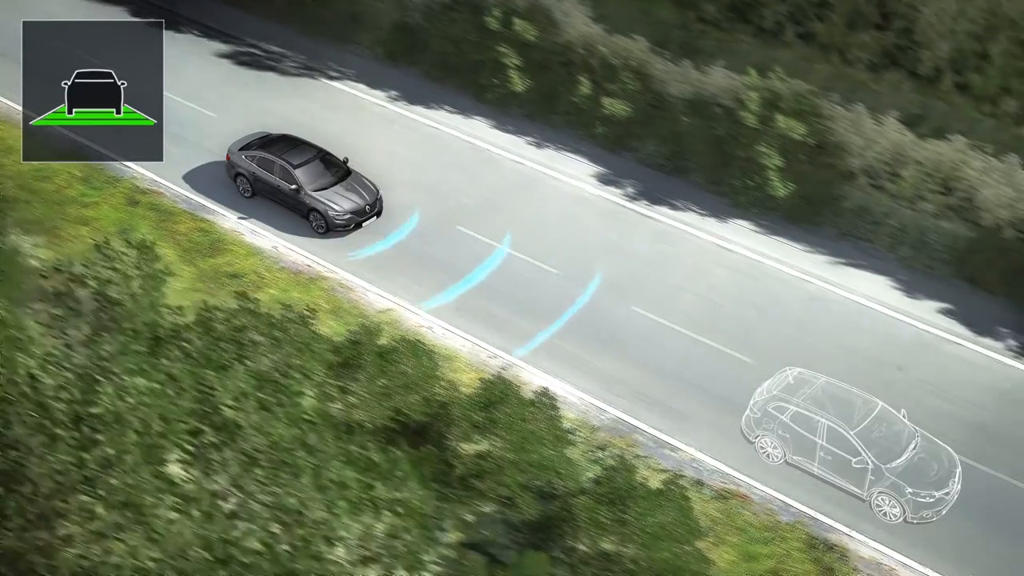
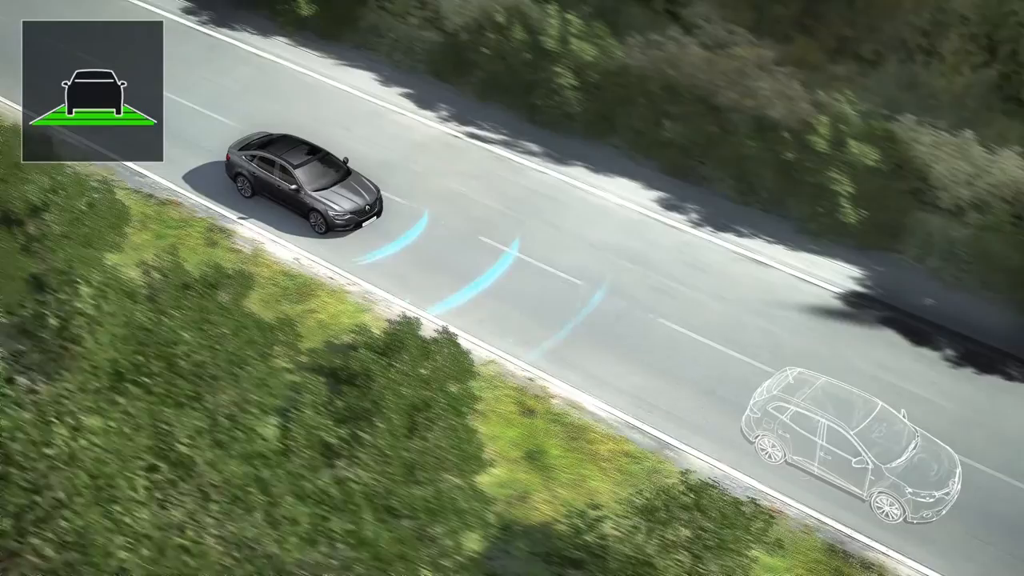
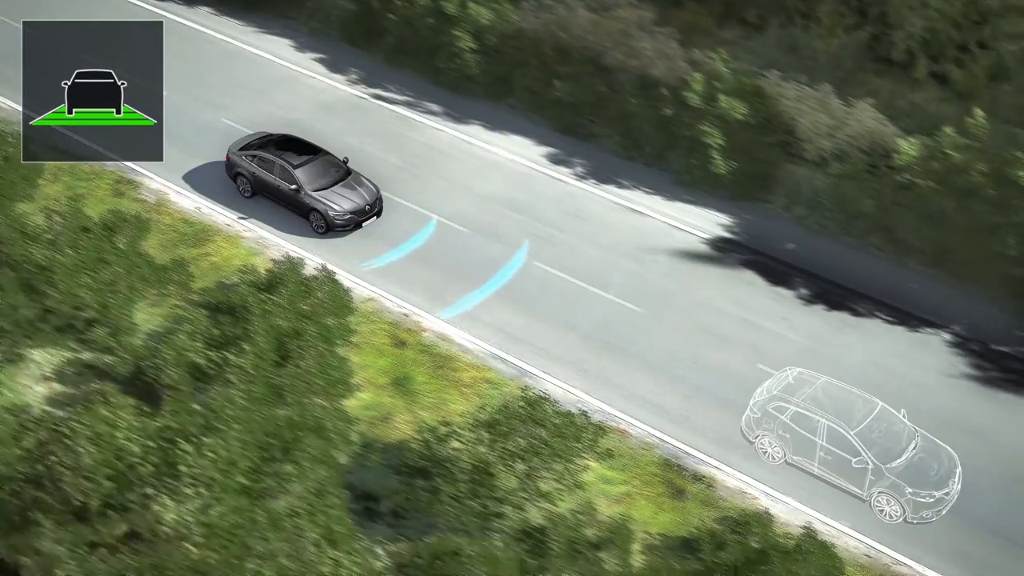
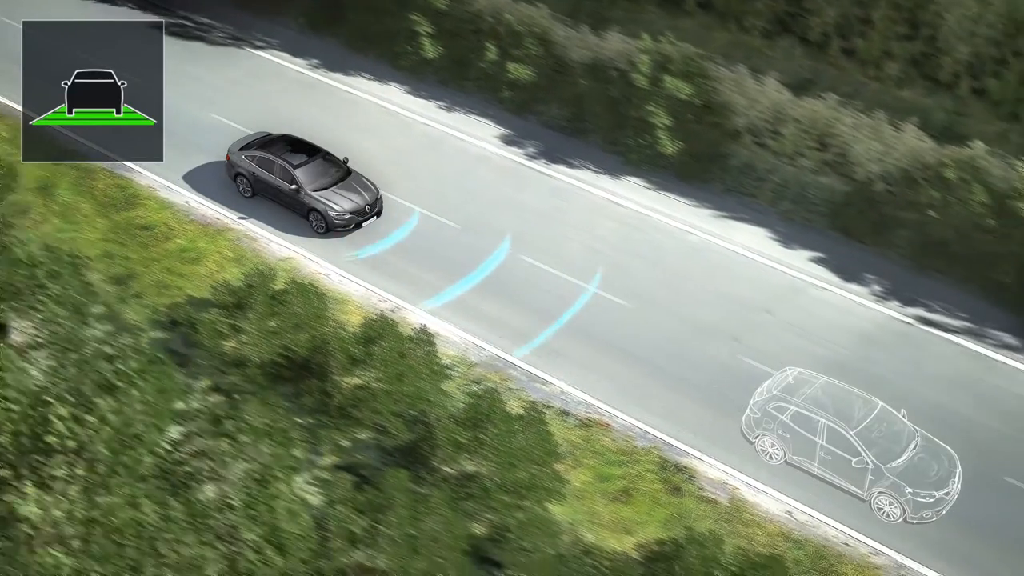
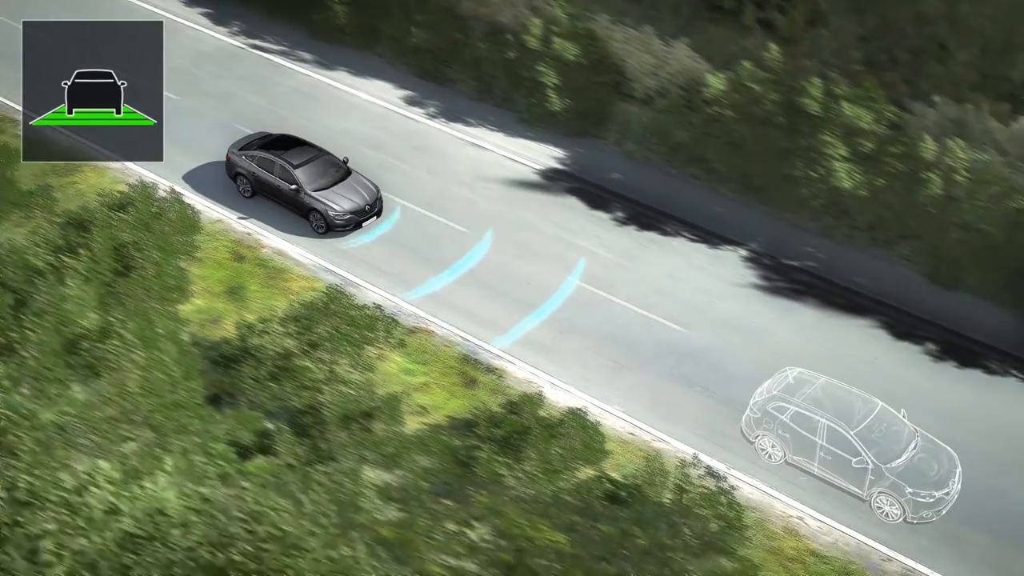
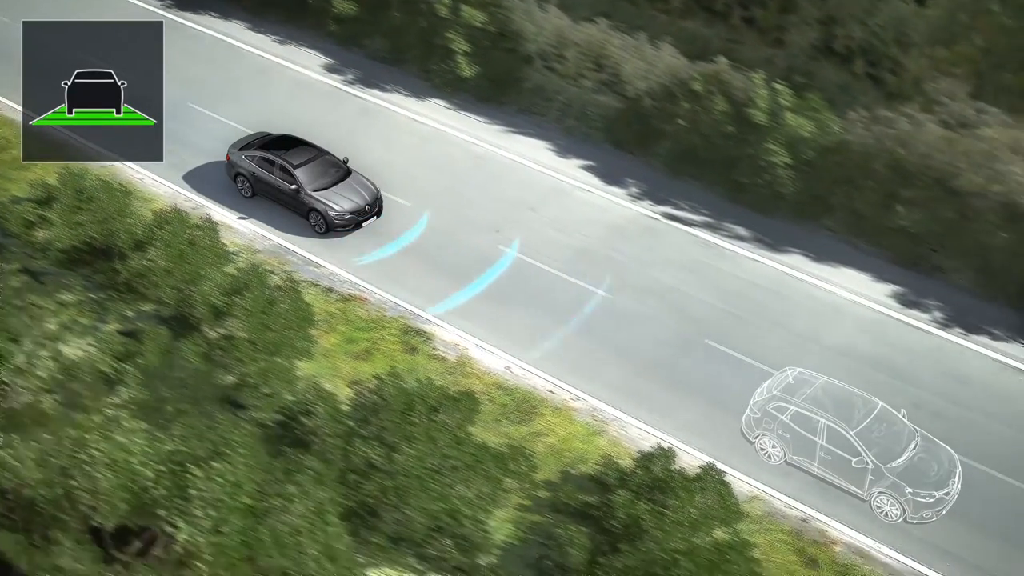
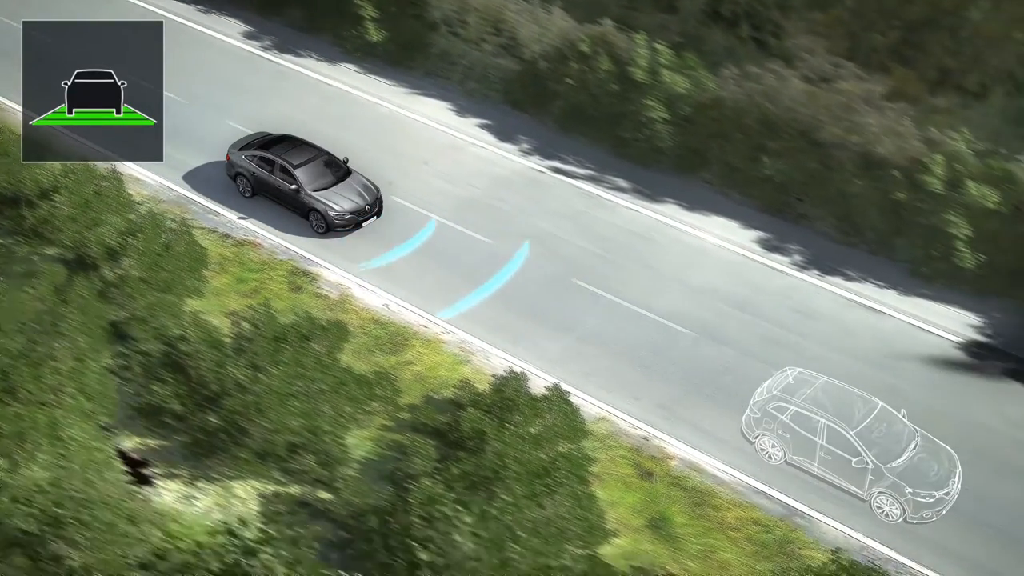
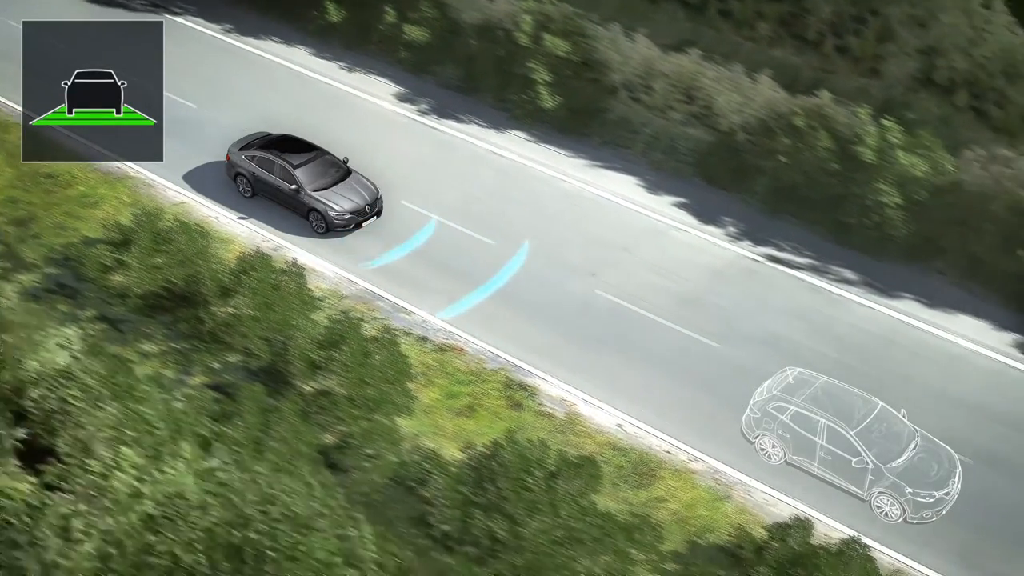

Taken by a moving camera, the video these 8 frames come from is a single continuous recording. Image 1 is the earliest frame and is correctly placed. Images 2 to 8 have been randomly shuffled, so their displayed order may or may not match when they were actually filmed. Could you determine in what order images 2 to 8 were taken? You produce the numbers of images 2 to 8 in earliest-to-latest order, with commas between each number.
4, 8, 6, 7, 2, 3, 5
